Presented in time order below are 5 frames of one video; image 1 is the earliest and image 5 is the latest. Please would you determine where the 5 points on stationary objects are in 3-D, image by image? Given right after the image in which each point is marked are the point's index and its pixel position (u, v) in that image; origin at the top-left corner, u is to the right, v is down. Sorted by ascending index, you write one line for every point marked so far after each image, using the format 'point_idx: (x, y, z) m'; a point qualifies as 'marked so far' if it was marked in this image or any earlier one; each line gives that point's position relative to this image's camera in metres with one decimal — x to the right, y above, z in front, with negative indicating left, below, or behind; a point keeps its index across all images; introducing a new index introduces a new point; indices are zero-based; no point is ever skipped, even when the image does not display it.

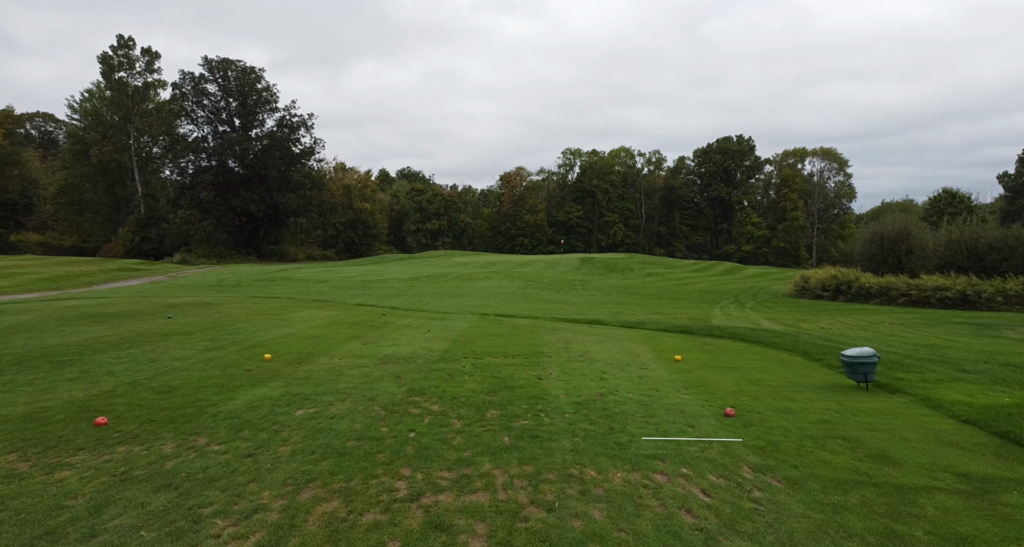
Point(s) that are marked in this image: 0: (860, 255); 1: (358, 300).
0: (+9.6, +0.5, +15.3) m
1: (-3.2, -0.6, +11.2) m
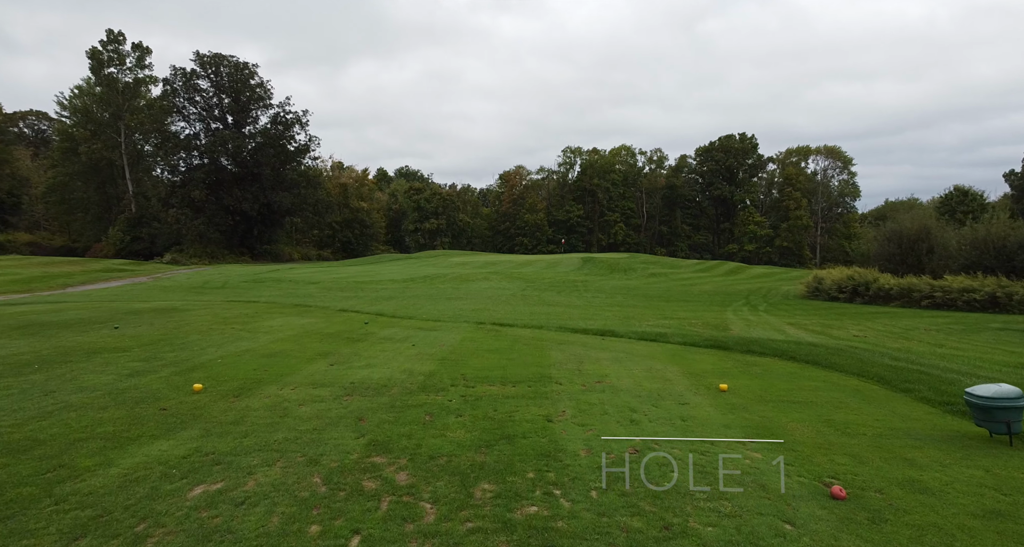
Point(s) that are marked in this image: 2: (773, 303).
0: (+9.6, +0.5, +14.6) m
1: (-3.2, -0.6, +10.5) m
2: (+6.6, -0.7, +14.1) m
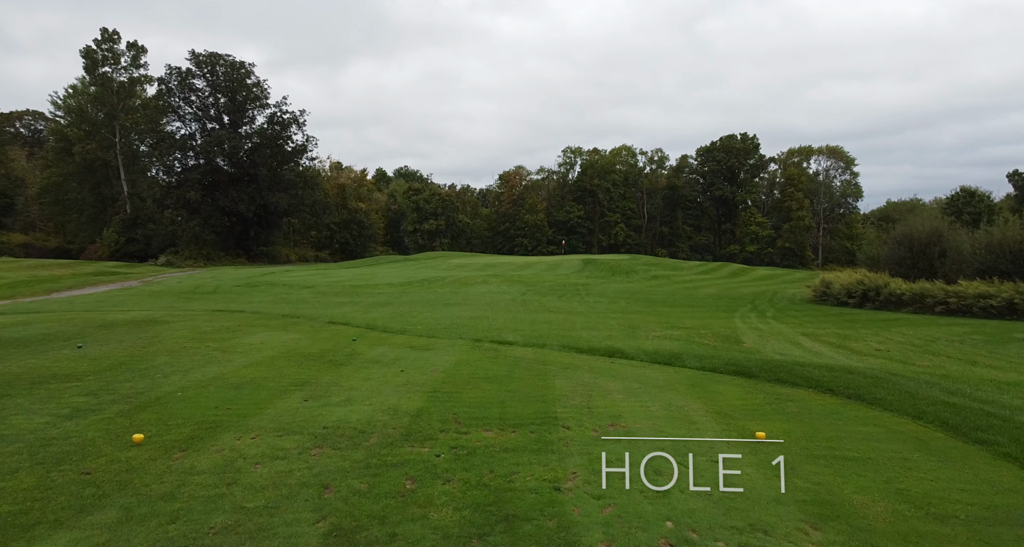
0: (+9.6, +0.4, +14.2) m
1: (-3.2, -0.7, +10.1) m
2: (+6.6, -0.8, +13.7) m
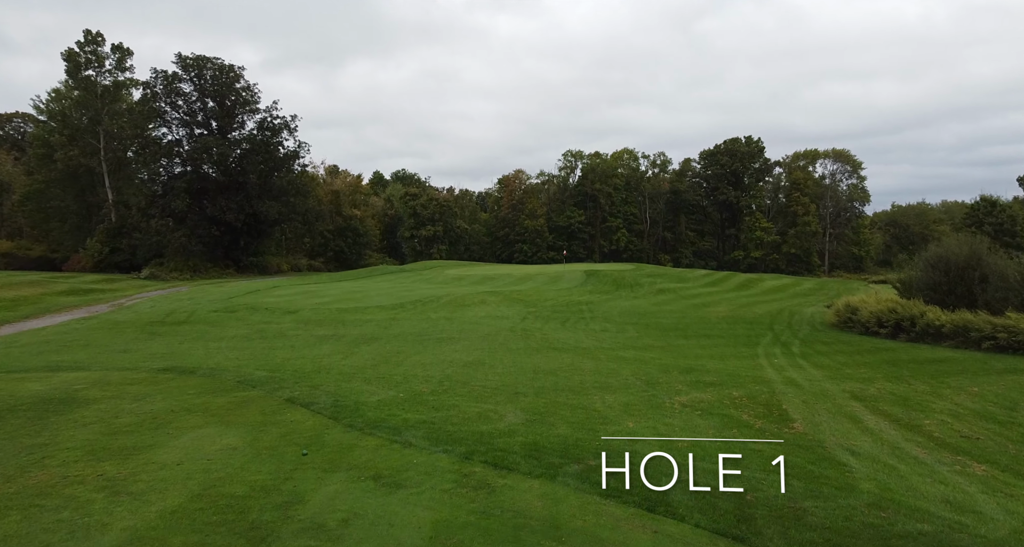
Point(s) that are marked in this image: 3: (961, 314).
0: (+9.6, -0.2, +13.1) m
1: (-3.2, -1.3, +9.0) m
2: (+6.6, -1.4, +12.5) m
3: (+9.1, -0.8, +11.2) m
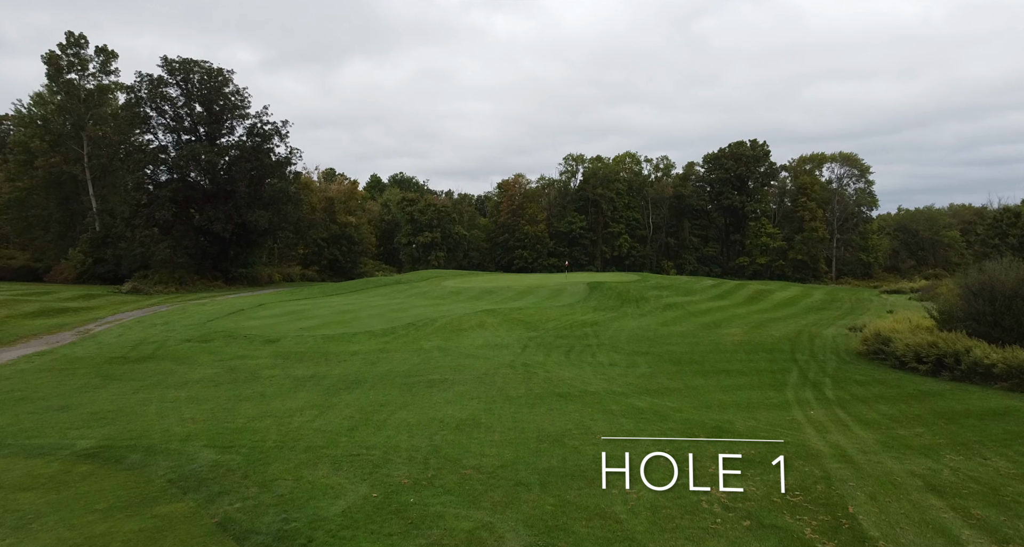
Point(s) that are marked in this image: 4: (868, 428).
0: (+9.6, -0.8, +11.9) m
1: (-3.2, -1.9, +7.8) m
2: (+6.6, -2.0, +11.4) m
3: (+9.1, -1.4, +10.0) m
4: (+4.8, -2.1, +7.6) m
